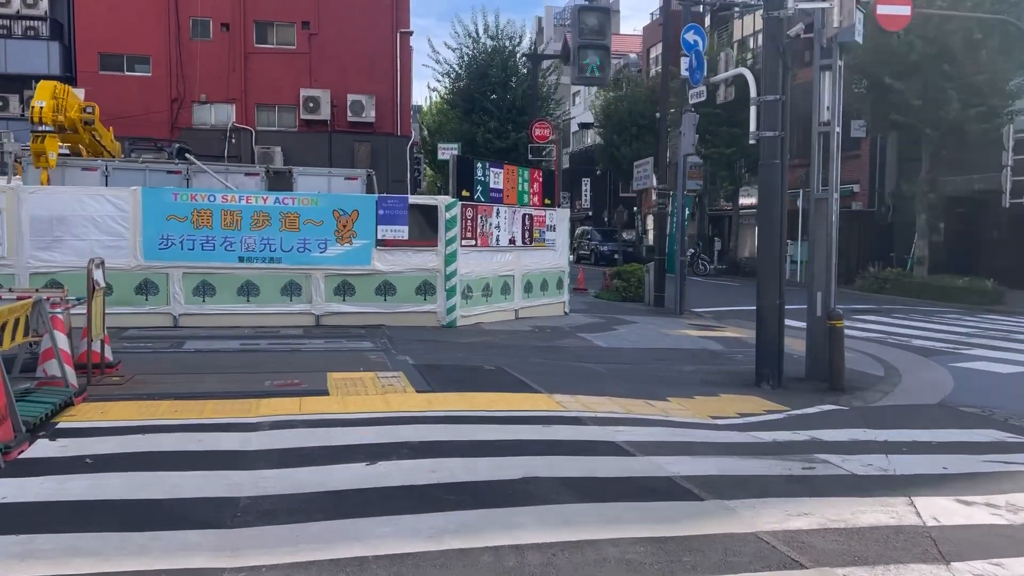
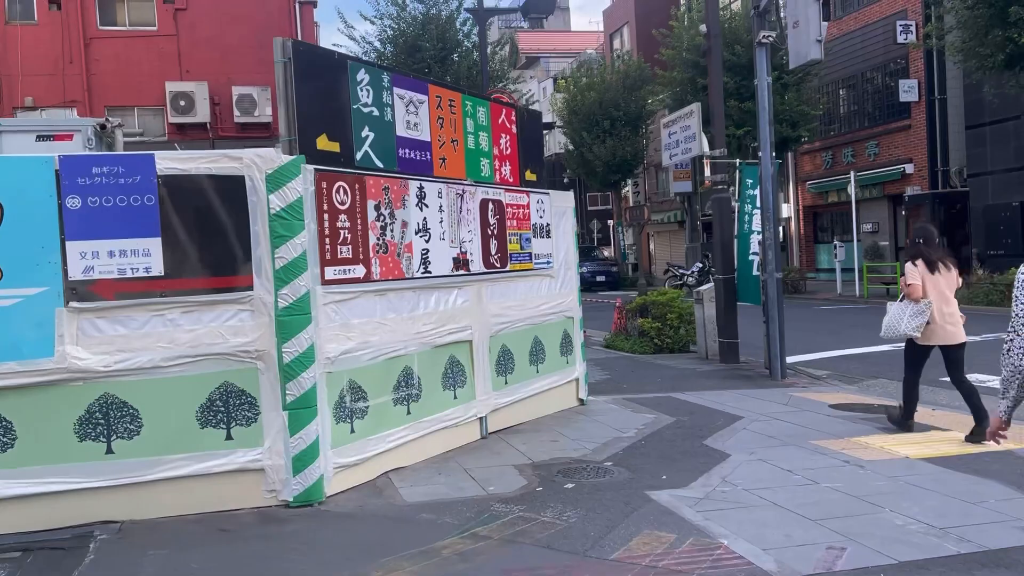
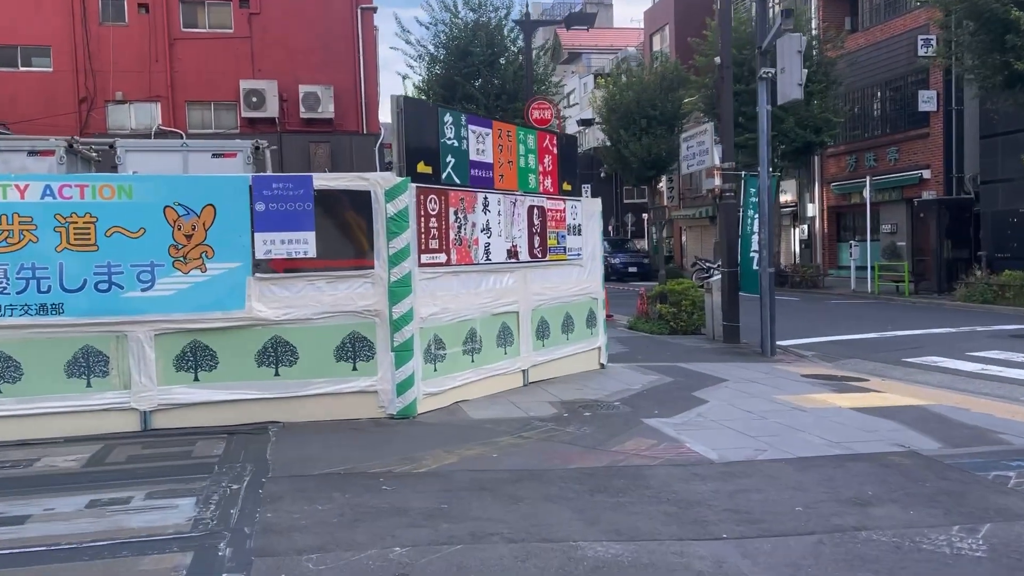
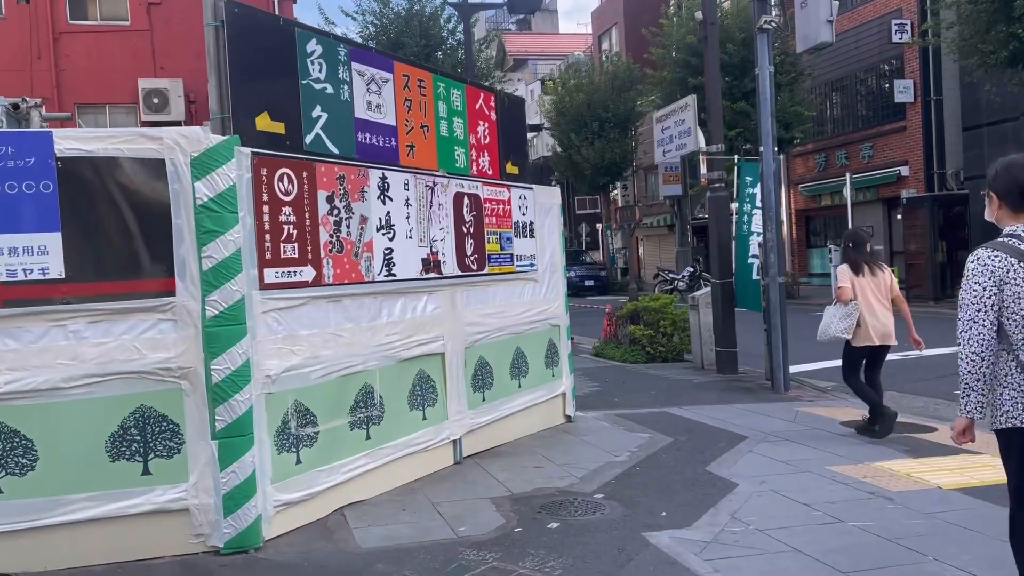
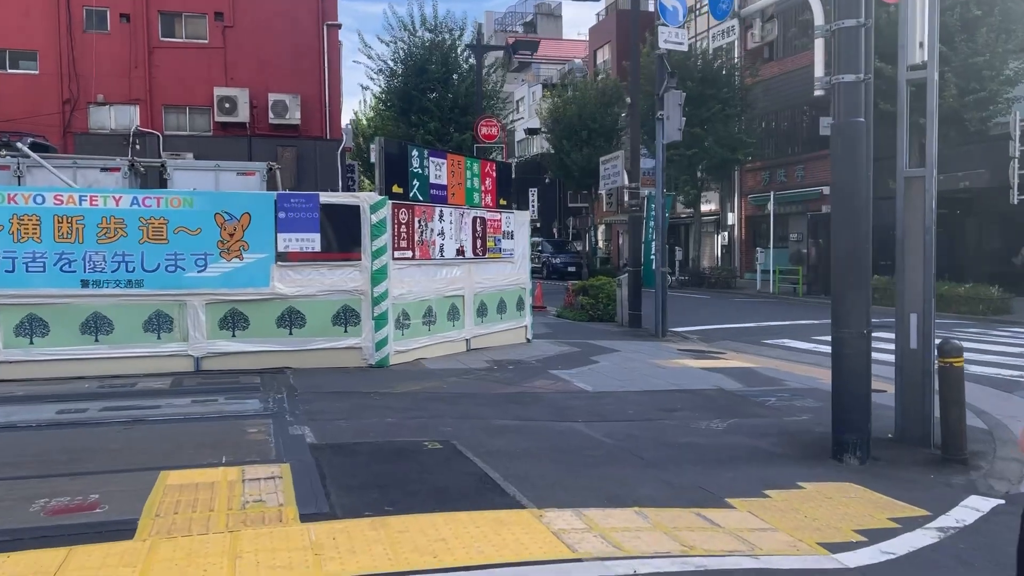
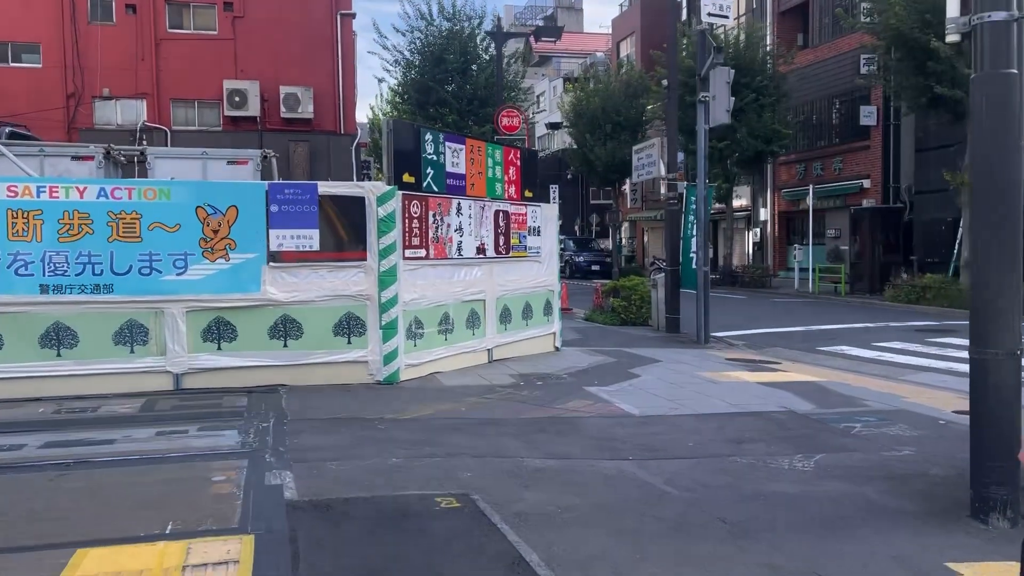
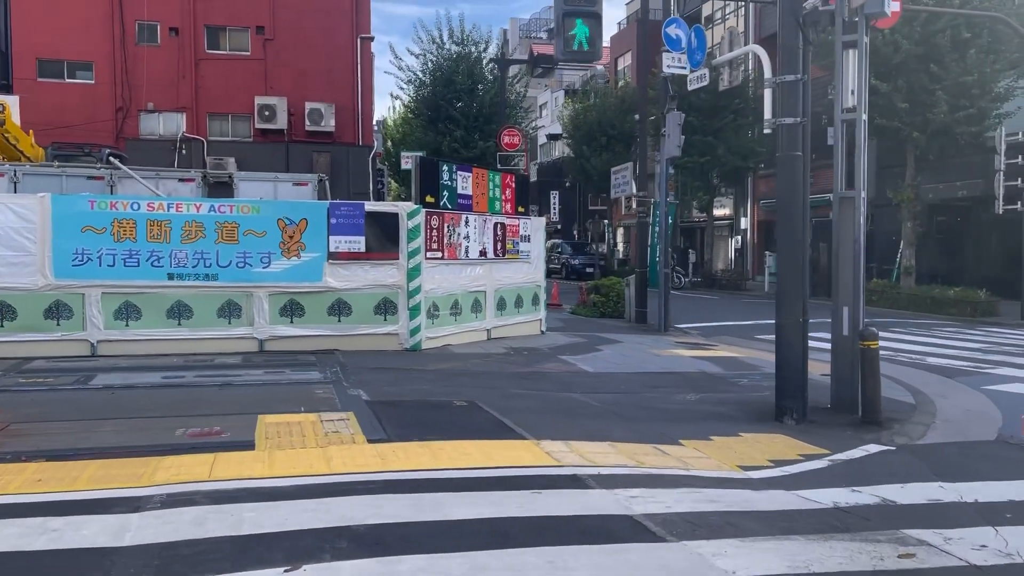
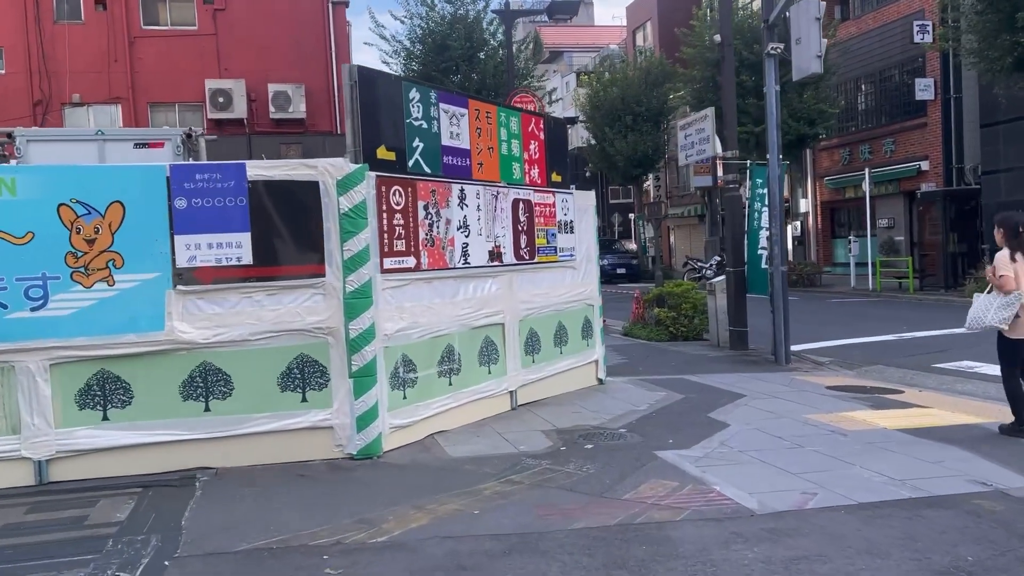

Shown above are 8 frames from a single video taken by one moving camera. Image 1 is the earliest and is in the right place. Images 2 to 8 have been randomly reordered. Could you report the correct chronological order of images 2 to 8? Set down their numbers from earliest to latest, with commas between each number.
7, 5, 6, 3, 8, 2, 4
